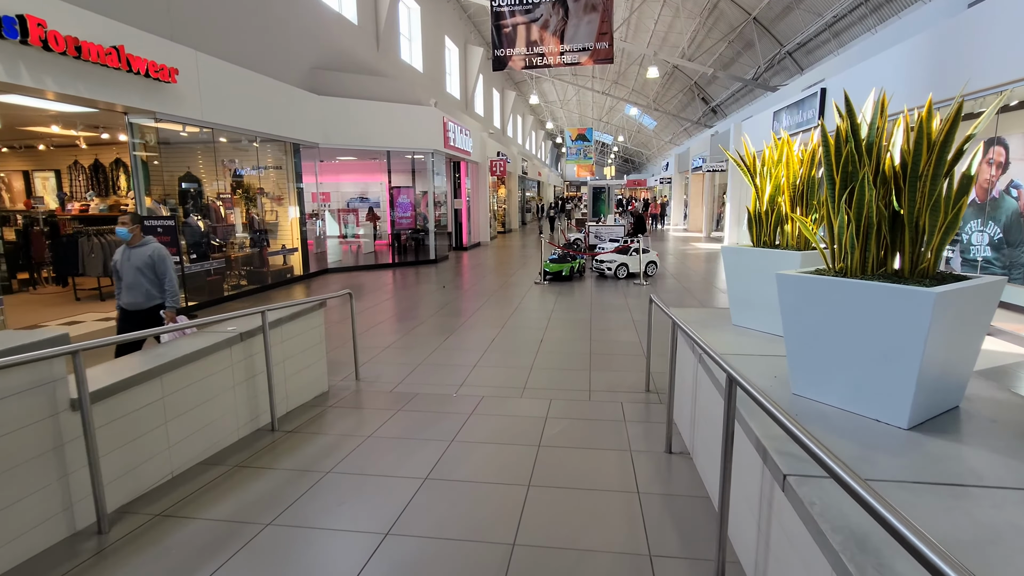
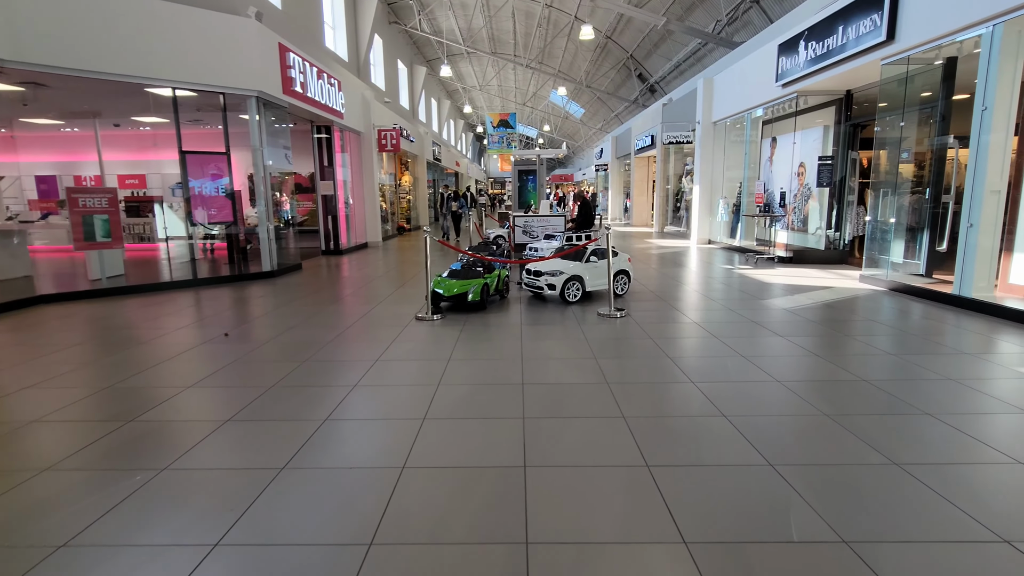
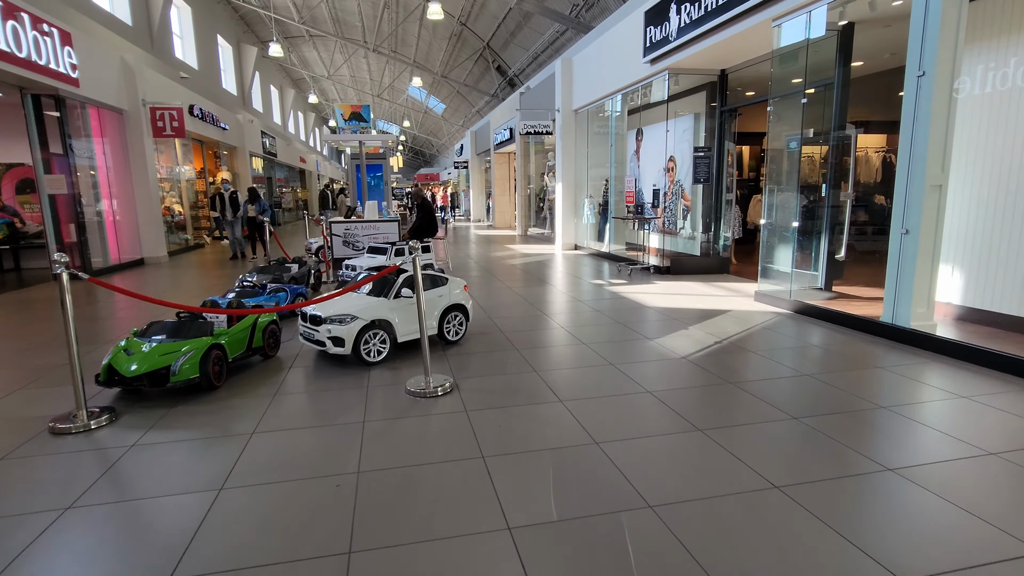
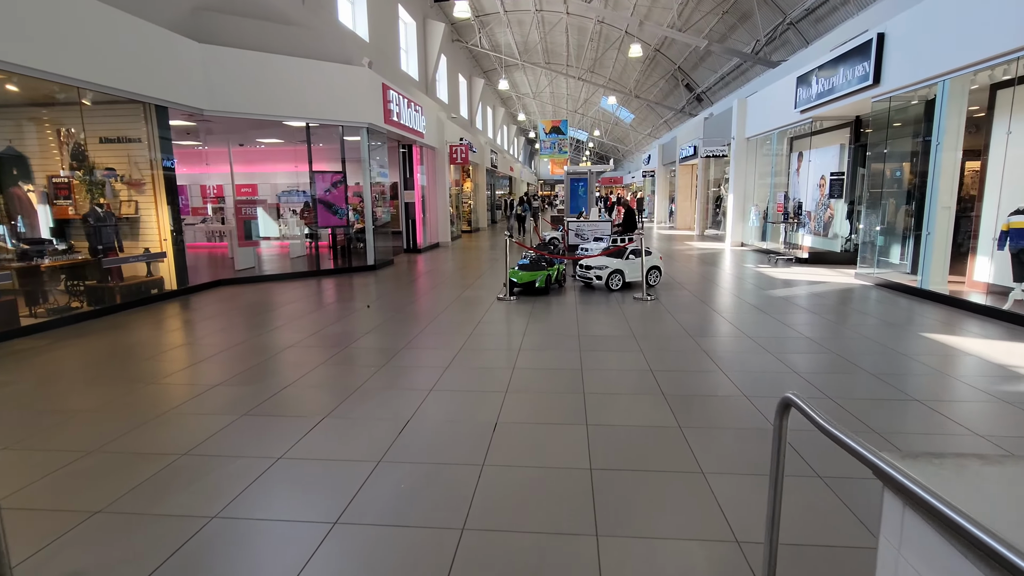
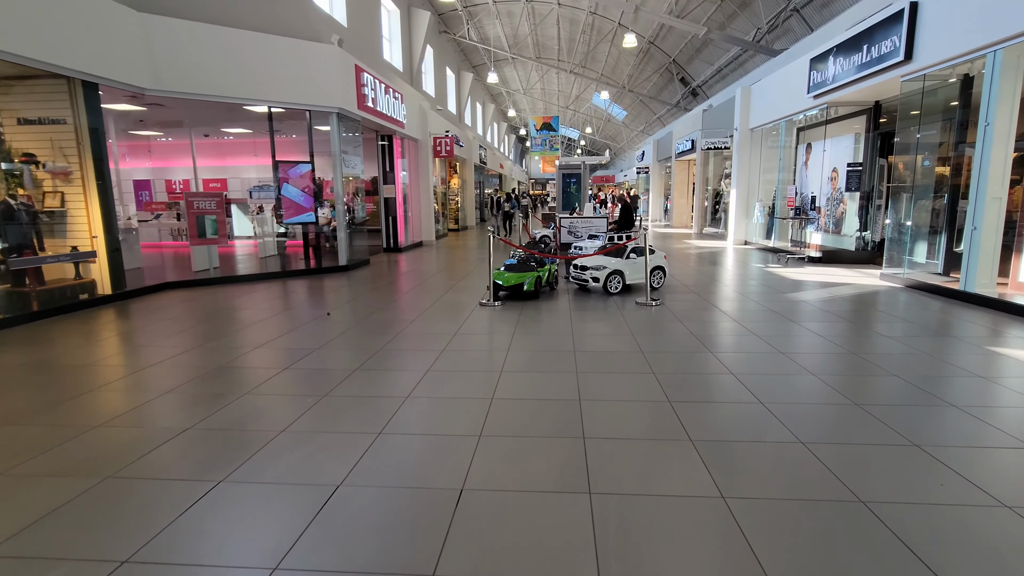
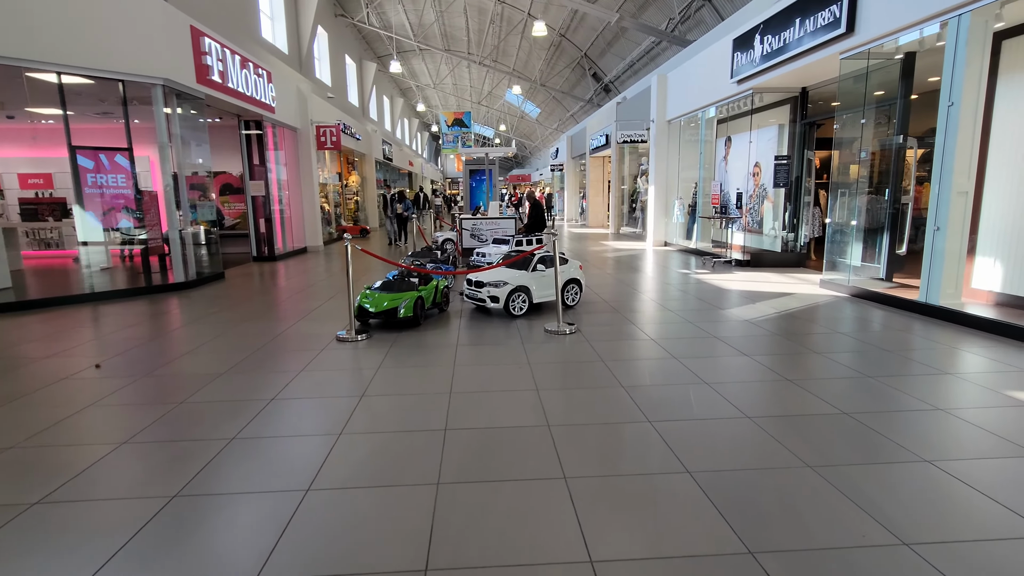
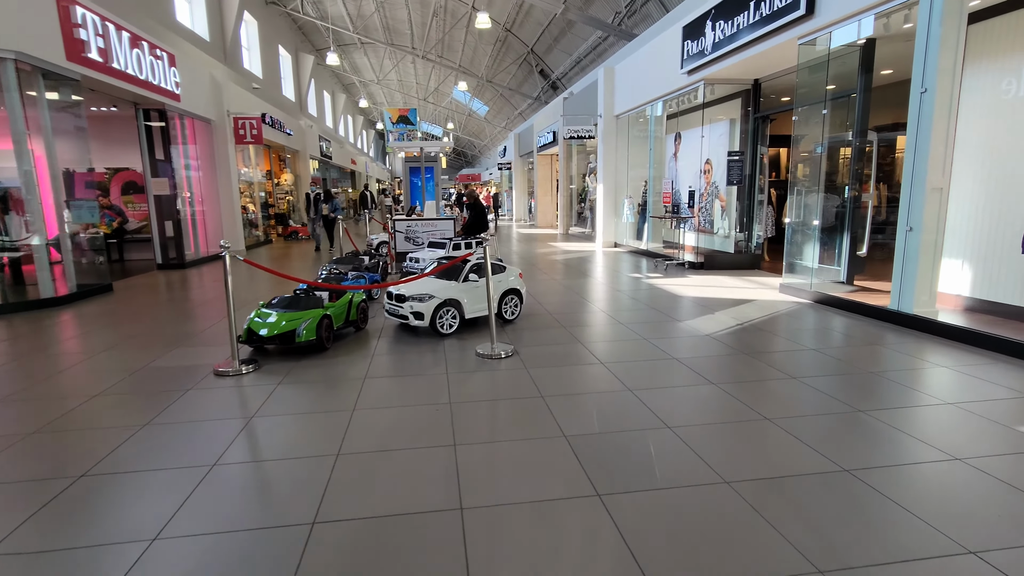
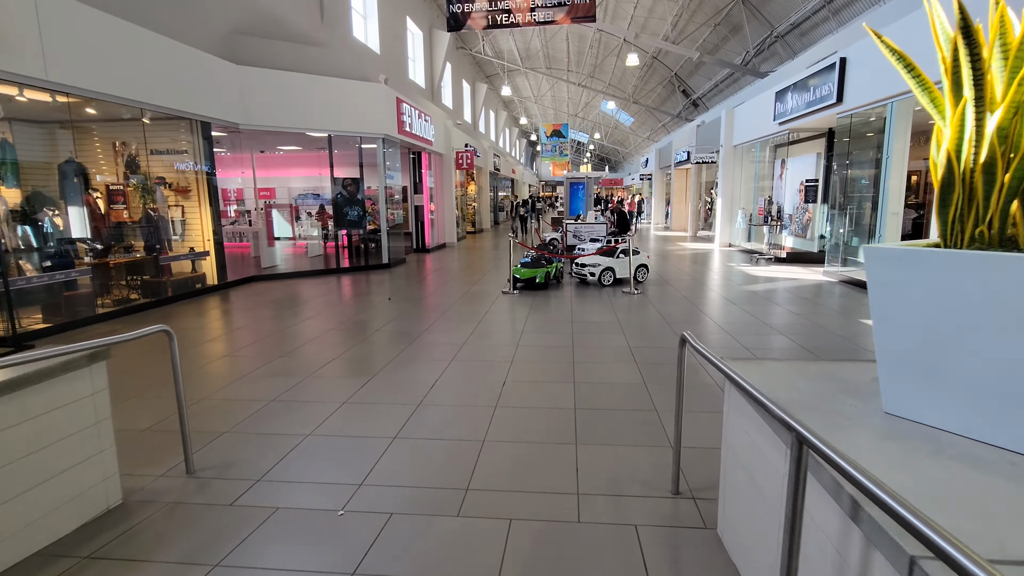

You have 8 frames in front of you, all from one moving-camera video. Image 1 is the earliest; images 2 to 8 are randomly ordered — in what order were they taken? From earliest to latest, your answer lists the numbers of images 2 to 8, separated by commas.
8, 4, 5, 2, 6, 7, 3
